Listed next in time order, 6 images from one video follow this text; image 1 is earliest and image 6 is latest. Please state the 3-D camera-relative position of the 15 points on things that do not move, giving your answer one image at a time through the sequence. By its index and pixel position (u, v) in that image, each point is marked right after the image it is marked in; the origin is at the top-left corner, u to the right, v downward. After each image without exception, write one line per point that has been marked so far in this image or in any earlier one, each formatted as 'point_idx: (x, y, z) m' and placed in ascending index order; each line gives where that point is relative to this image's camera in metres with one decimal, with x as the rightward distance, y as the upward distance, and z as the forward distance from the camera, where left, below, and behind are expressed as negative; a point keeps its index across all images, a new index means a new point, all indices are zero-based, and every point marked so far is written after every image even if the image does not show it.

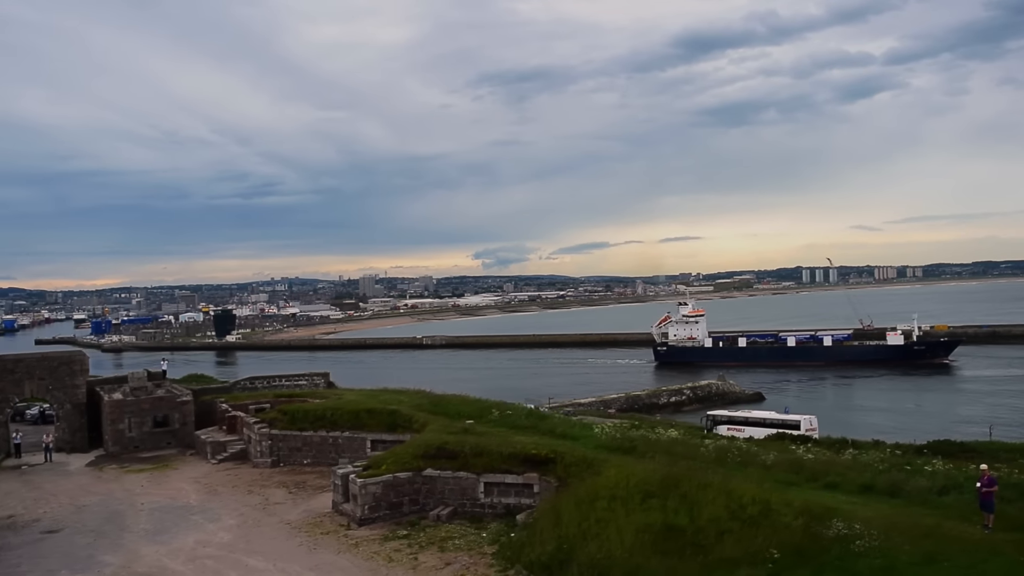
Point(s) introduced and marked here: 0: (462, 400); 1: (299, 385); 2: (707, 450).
0: (-0.9, -2.1, +13.6) m
1: (-5.5, -2.6, +19.1) m
2: (+2.4, -2.1, +9.4) m
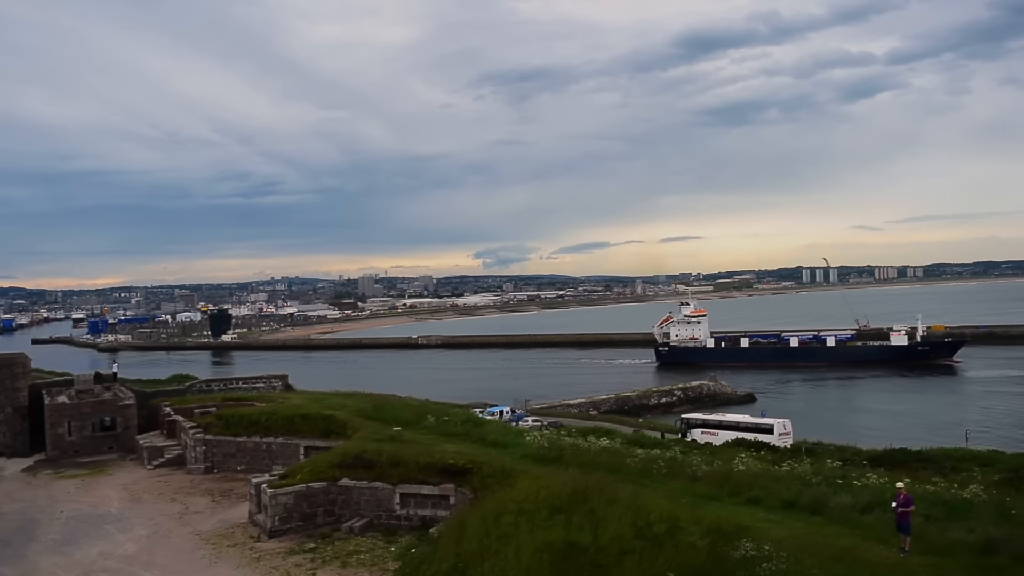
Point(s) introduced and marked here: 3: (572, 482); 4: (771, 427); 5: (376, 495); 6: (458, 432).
0: (-1.9, -2.1, +13.0) m
1: (-6.4, -2.5, +18.6) m
2: (+1.4, -2.1, +8.8) m
3: (+0.6, -2.0, +7.6) m
4: (+6.8, -3.6, +19.0) m
5: (-1.7, -2.5, +9.0) m
6: (-0.8, -2.1, +10.8) m
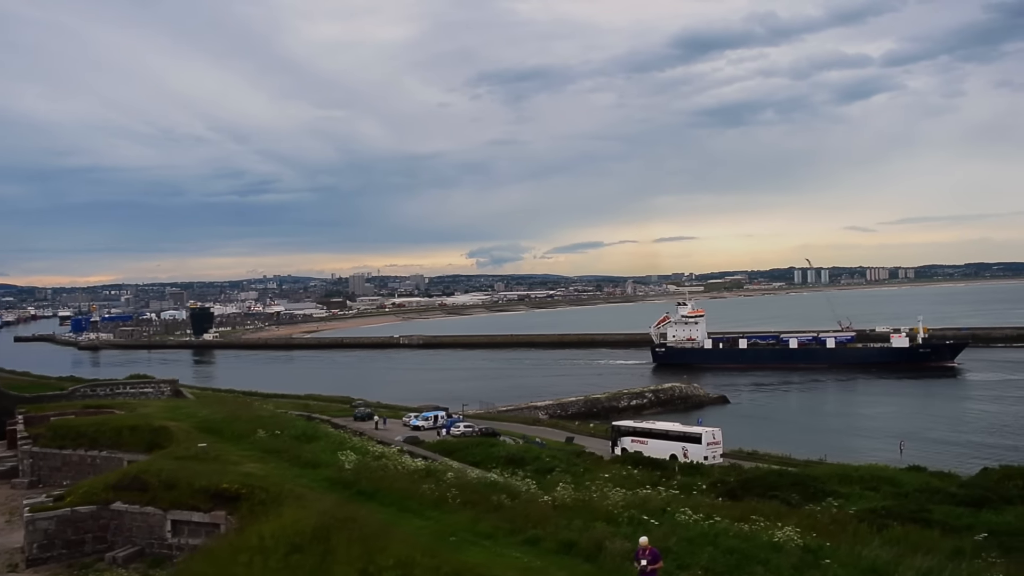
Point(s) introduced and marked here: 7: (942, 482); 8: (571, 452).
0: (-4.1, -2.0, +11.8) m
1: (-8.7, -2.5, +17.3) m
2: (-0.8, -2.0, +7.6) m
3: (-1.6, -2.0, +6.4) m
4: (+4.5, -3.5, +17.8) m
5: (-3.9, -2.5, +7.8) m
6: (-3.0, -2.1, +9.5) m
7: (+6.1, -2.8, +10.5) m
8: (+1.2, -3.0, +13.7) m
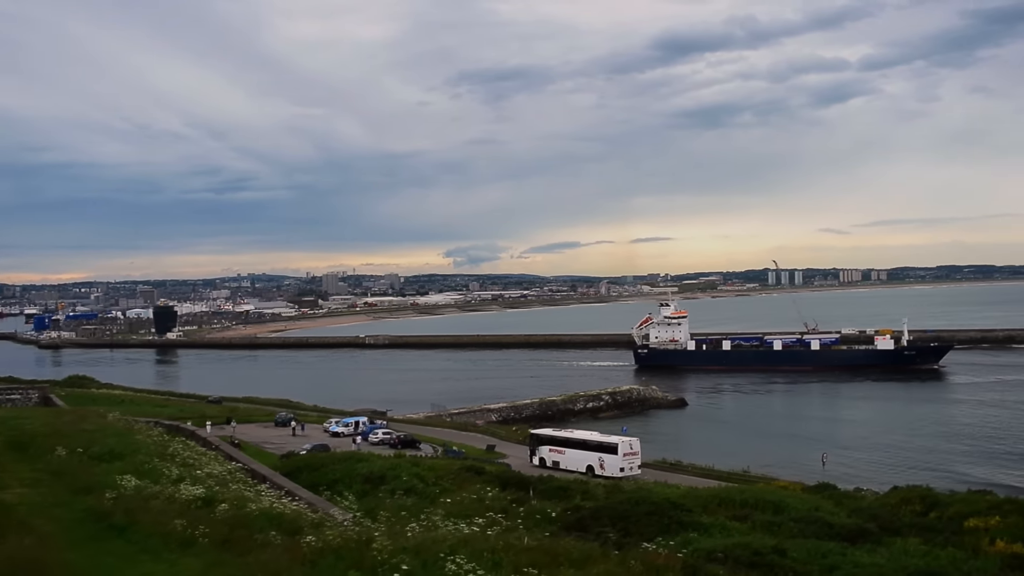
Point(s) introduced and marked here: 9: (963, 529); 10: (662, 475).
0: (-6.1, -2.0, +10.5) m
1: (-10.8, -2.4, +15.9) m
2: (-2.7, -2.0, +6.4) m
3: (-3.5, -1.9, +5.2) m
4: (+2.3, -3.6, +16.7) m
5: (-5.8, -2.5, +6.5) m
6: (-5.0, -2.0, +8.3) m
7: (+4.1, -2.8, +9.5) m
8: (-0.9, -3.0, +12.5) m
9: (+5.4, -2.9, +8.8) m
10: (+3.2, -4.1, +16.1) m
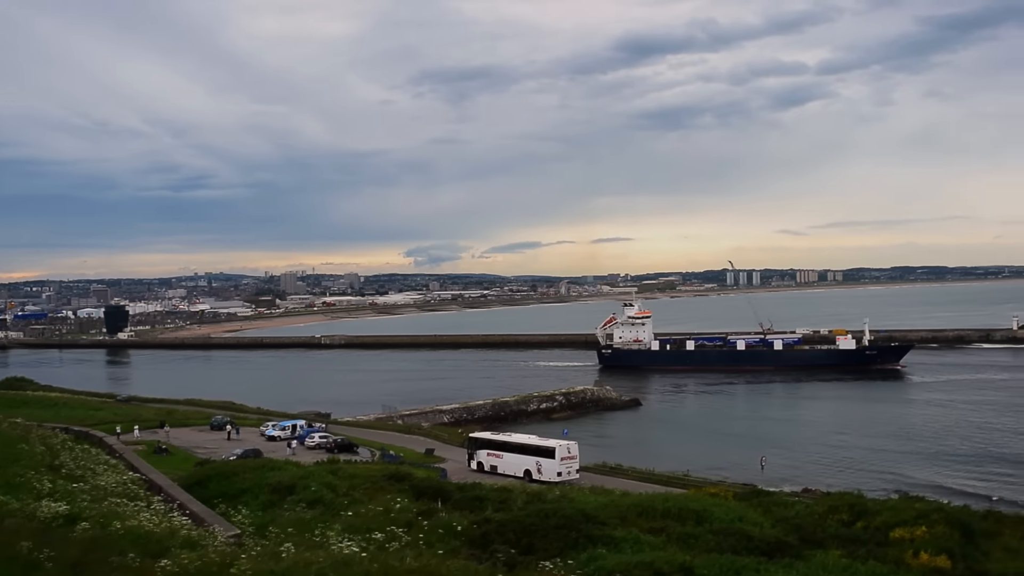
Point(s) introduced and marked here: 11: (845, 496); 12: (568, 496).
0: (-7.2, -2.0, +9.6) m
1: (-12.2, -2.4, +14.8) m
2: (-3.6, -2.0, +5.7) m
3: (-4.3, -1.9, +4.5) m
4: (+0.9, -3.5, +16.3) m
5: (-6.7, -2.4, +5.7) m
6: (-6.0, -2.0, +7.5) m
7: (+3.1, -2.8, +9.1) m
8: (-2.1, -3.0, +11.9) m
9: (+4.3, -2.9, +8.5) m
10: (+1.8, -4.1, +15.7) m
11: (+5.0, -3.1, +11.0) m
12: (+0.8, -2.9, +10.3) m
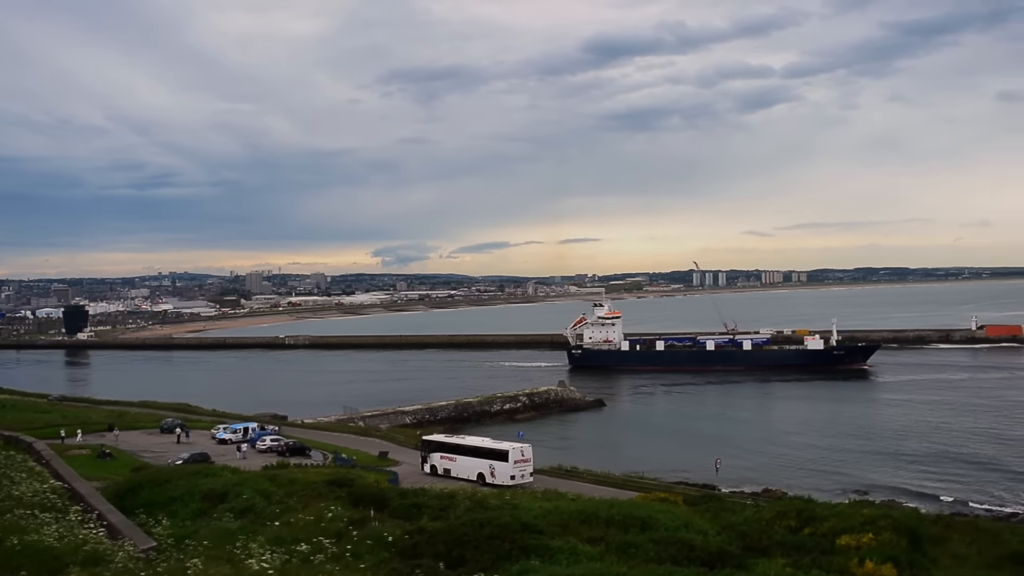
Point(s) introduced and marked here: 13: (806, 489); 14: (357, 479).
0: (-8.0, -1.9, +9.0) m
1: (-13.2, -2.3, +14.0) m
2: (-4.2, -2.0, +5.3) m
3: (-4.8, -1.9, +4.0) m
4: (-0.1, -3.5, +16.0) m
5: (-7.3, -2.4, +5.1) m
6: (-6.6, -2.0, +6.9) m
7: (+2.3, -2.8, +9.0) m
8: (-2.9, -3.0, +11.5) m
9: (+3.6, -2.9, +8.4) m
10: (+0.9, -4.1, +15.4) m
11: (+4.2, -3.1, +10.9) m
12: (0.0, -2.9, +10.0) m
13: (+6.6, -4.5, +16.6) m
14: (-2.5, -3.2, +12.3) m
